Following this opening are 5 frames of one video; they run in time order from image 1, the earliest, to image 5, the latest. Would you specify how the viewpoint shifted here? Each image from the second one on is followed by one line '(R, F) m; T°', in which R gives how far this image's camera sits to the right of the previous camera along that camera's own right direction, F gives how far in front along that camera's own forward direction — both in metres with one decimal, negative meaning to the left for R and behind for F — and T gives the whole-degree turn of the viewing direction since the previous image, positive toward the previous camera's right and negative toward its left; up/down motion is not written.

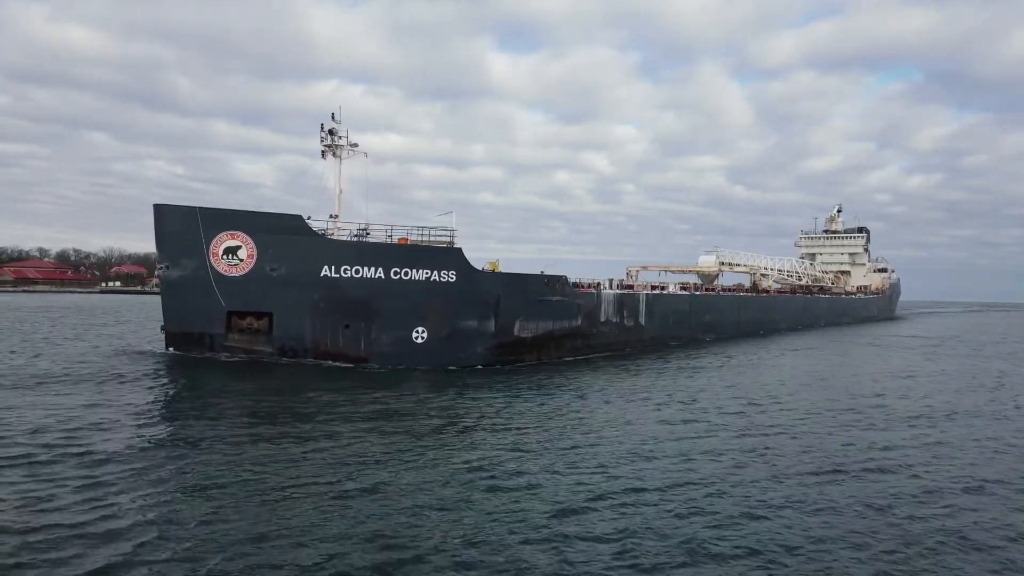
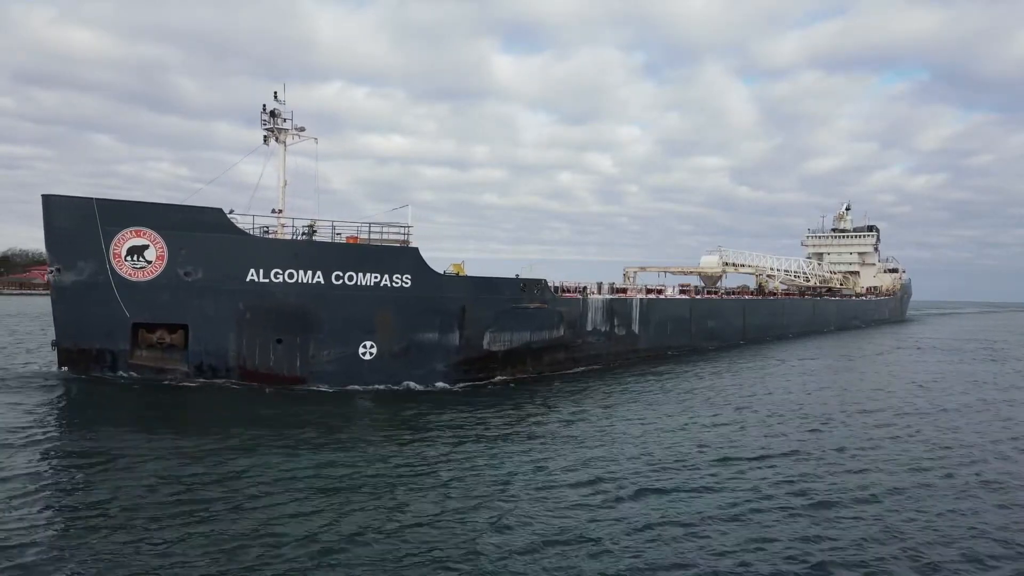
(+1.0, +2.8) m; 0°
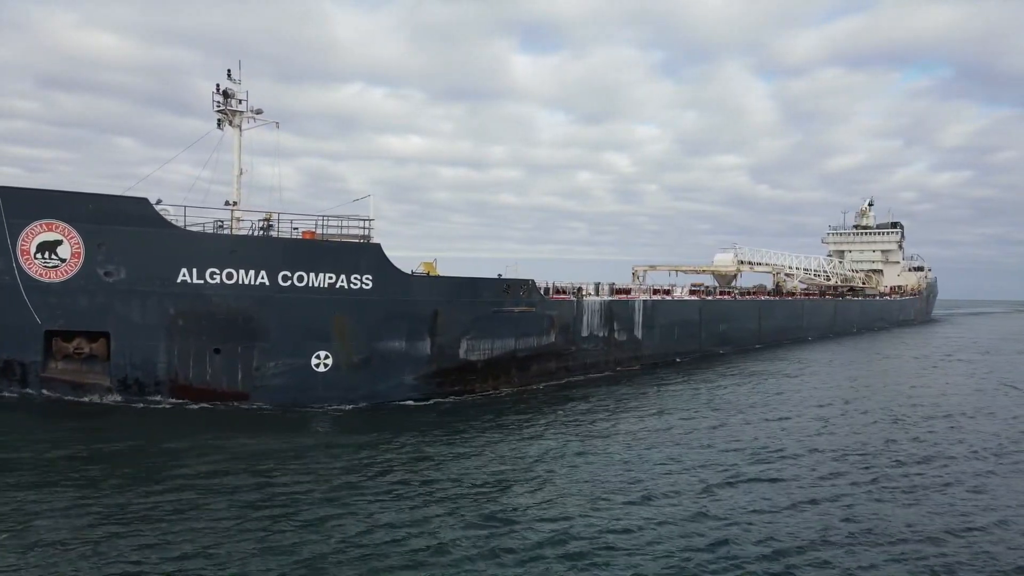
(+0.9, +2.1) m; -1°
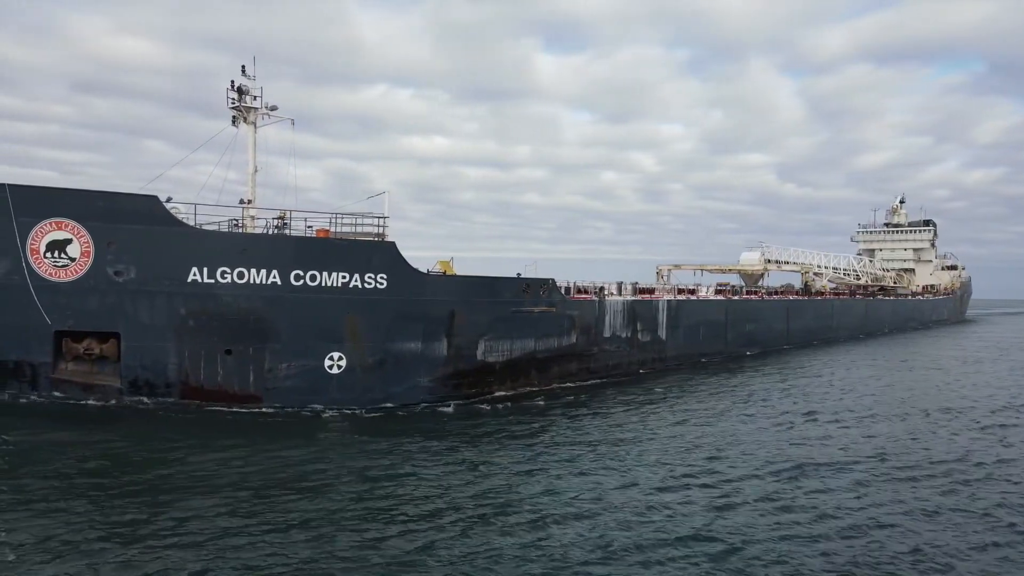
(0.0, +0.5) m; -2°
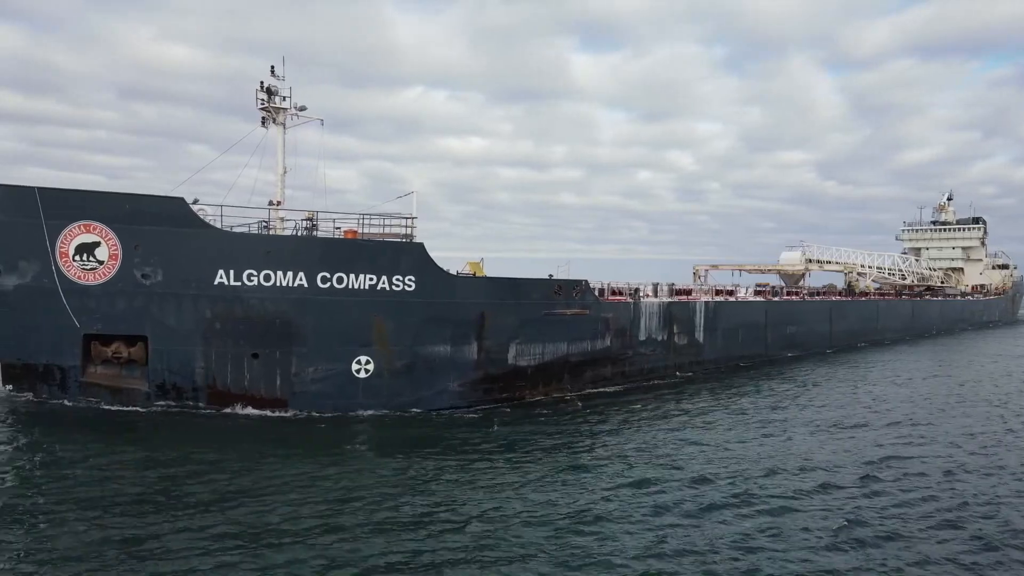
(0.0, +0.5) m; -3°
